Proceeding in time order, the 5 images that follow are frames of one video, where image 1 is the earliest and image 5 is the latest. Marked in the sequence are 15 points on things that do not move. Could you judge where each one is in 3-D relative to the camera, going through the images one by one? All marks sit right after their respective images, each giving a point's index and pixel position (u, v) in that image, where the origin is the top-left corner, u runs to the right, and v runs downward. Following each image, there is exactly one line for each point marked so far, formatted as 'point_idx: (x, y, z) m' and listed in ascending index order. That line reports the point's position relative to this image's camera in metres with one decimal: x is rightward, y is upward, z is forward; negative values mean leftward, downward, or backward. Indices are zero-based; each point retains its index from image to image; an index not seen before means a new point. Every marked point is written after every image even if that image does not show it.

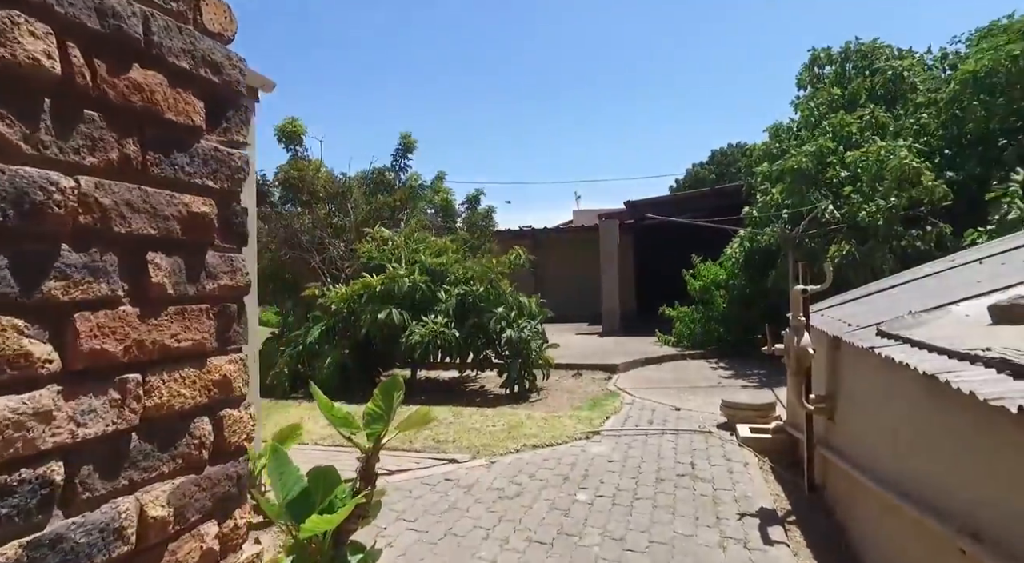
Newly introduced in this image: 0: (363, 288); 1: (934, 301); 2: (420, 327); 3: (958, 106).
0: (-2.2, -0.1, +9.2) m
1: (+2.8, -0.1, +4.2) m
2: (-1.3, -0.6, +8.7) m
3: (+6.7, +2.6, +9.5) m
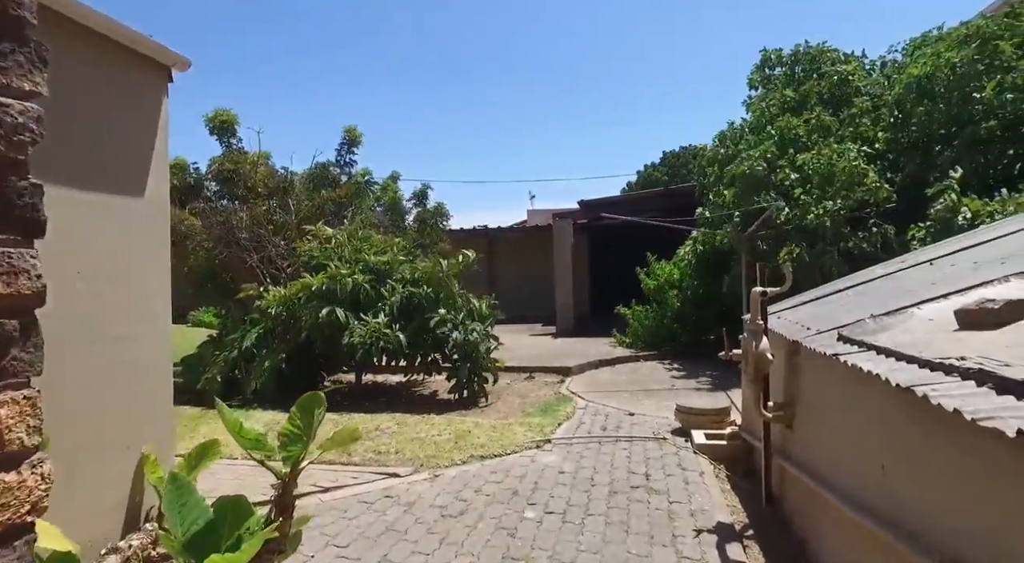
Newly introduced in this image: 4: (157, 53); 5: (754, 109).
0: (-2.9, -0.1, +8.7) m
1: (+2.5, -0.1, +4.1) m
2: (-2.0, -0.6, +8.3) m
3: (+6.0, +2.6, +9.7) m
4: (-2.2, +1.4, +3.9) m
5: (+4.4, +3.1, +11.1) m
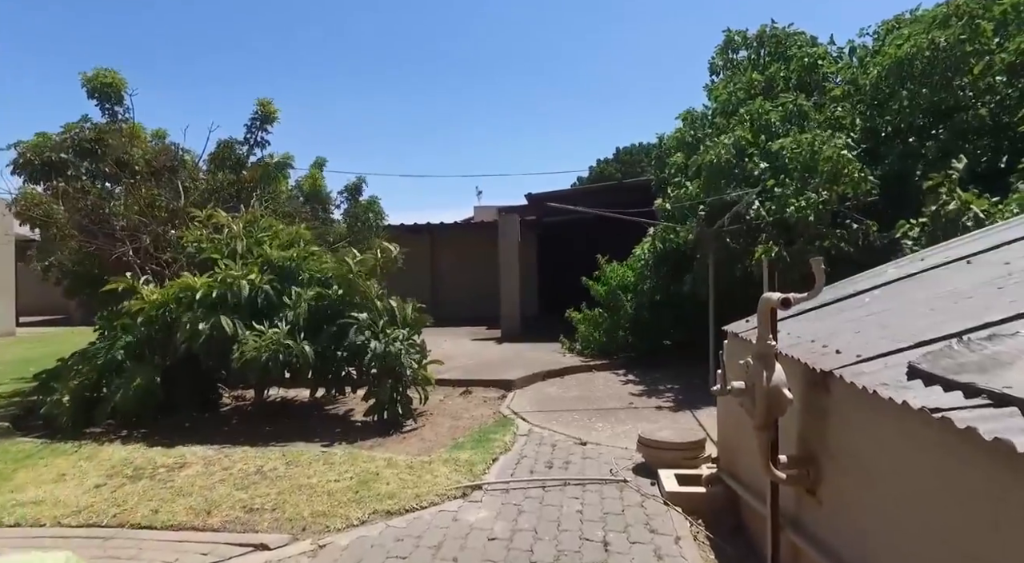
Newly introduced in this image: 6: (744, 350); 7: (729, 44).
0: (-3.7, -0.1, +7.0) m
1: (+2.0, -0.2, +2.9) m
2: (-2.8, -0.6, +6.7) m
3: (+5.1, +2.6, +8.7) m
4: (-2.6, +1.5, +2.4) m
5: (+3.4, +3.0, +10.0) m
6: (+1.5, -0.4, +3.9) m
7: (+3.8, +4.2, +11.0) m
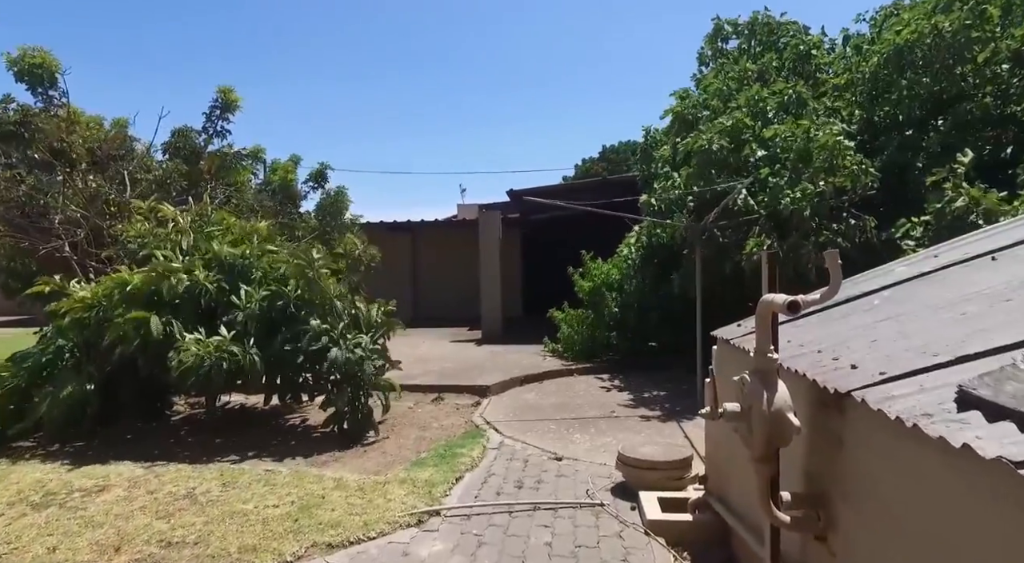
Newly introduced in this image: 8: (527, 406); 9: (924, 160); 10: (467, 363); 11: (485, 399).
0: (-4.0, 0.0, +6.4) m
1: (+1.8, -0.2, +2.4) m
2: (-3.1, -0.6, +6.1) m
3: (+4.8, +2.6, +8.2) m
4: (-2.8, +1.5, +1.8) m
5: (+3.0, +3.0, +9.5) m
6: (+1.2, -0.4, +3.4) m
7: (+3.5, +4.2, +10.5) m
8: (+0.2, -1.6, +7.8) m
9: (+5.0, +1.5, +7.7) m
10: (-0.8, -1.4, +10.6) m
11: (-0.4, -1.6, +8.3) m
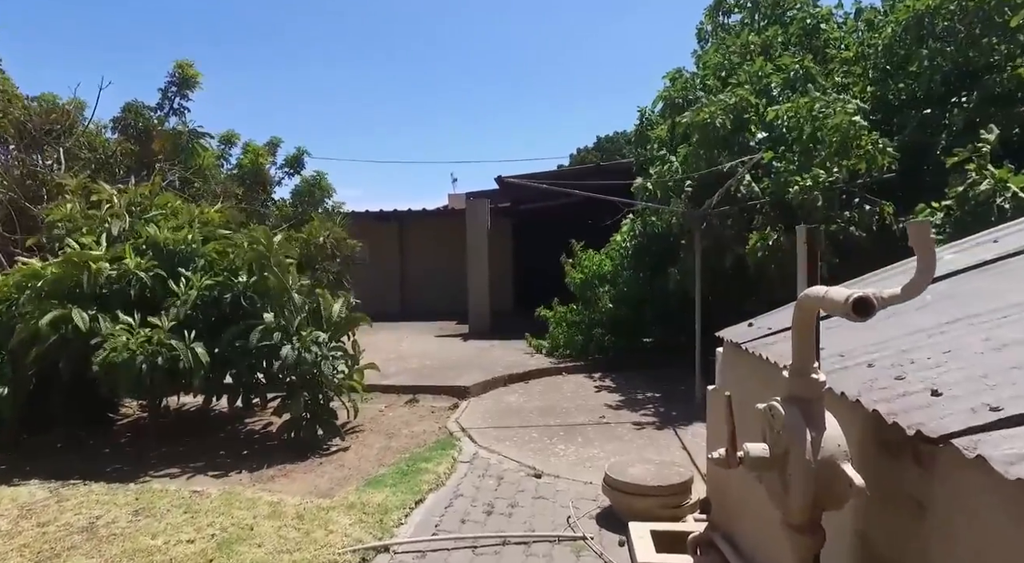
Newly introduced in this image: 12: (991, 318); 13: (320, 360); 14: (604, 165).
0: (-4.2, 0.0, +5.6) m
1: (+1.6, -0.1, +1.6) m
2: (-3.3, -0.5, +5.4) m
3: (+4.5, +2.7, +7.5) m
4: (-3.0, +1.5, +1.0) m
5: (+2.8, +3.1, +8.8) m
6: (+1.0, -0.4, +2.6) m
7: (+3.3, +4.3, +9.8) m
8: (0.0, -1.5, +7.1) m
9: (+4.8, +1.6, +6.9) m
10: (-1.0, -1.3, +9.9) m
11: (-0.6, -1.5, +7.6) m
12: (+1.6, -0.1, +2.1) m
13: (-1.8, -0.7, +5.9) m
14: (+2.0, +2.5, +13.7) m
